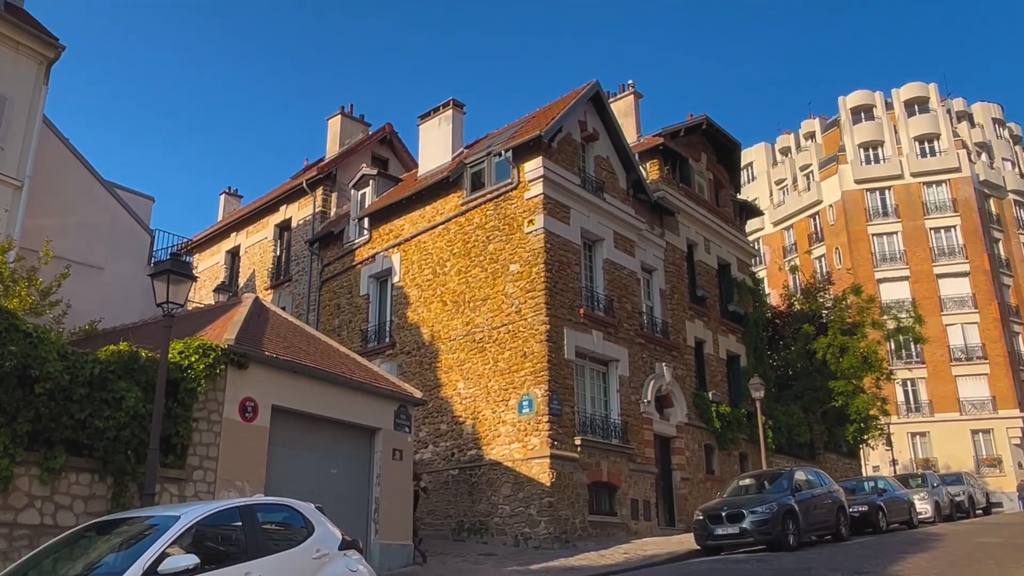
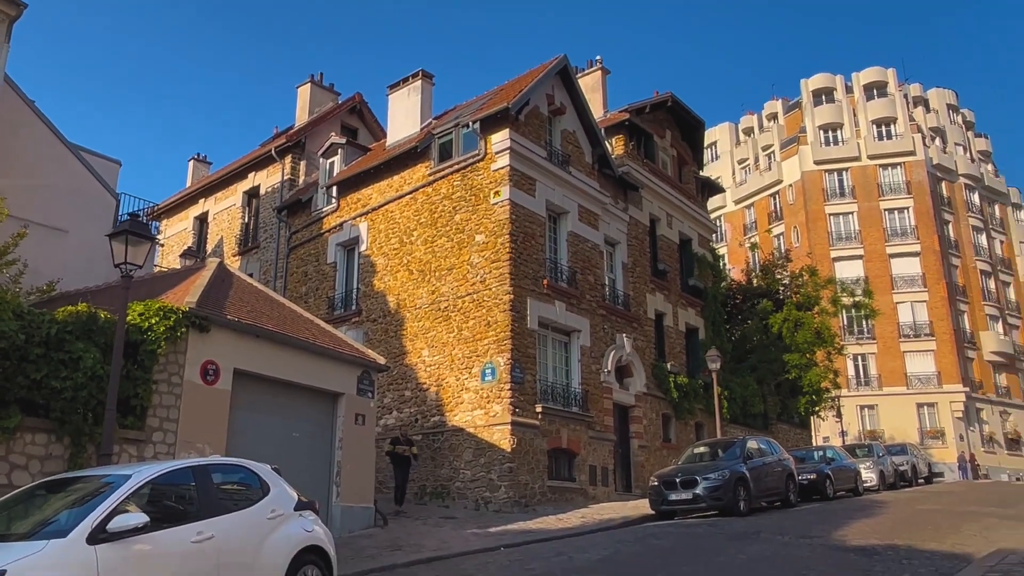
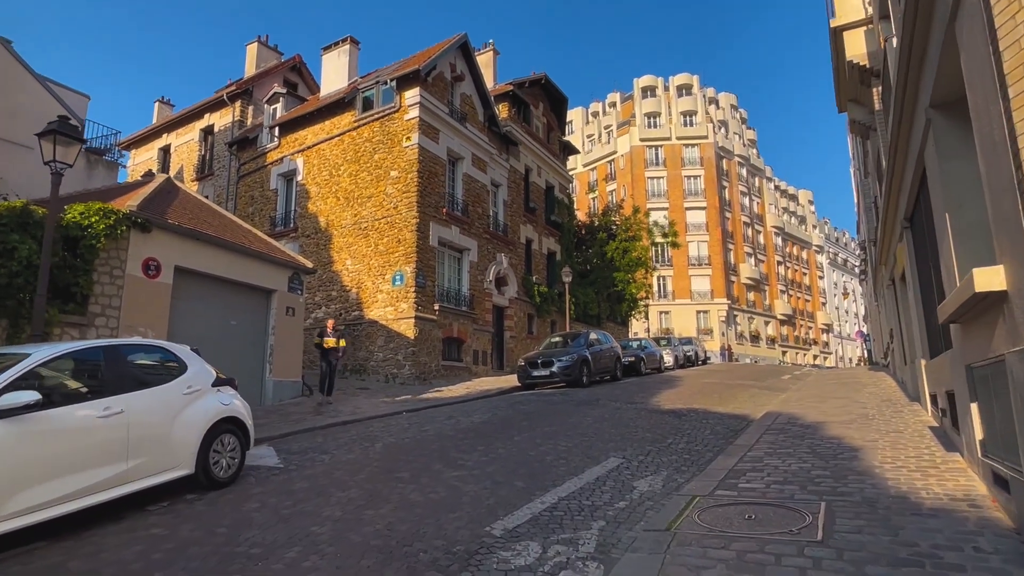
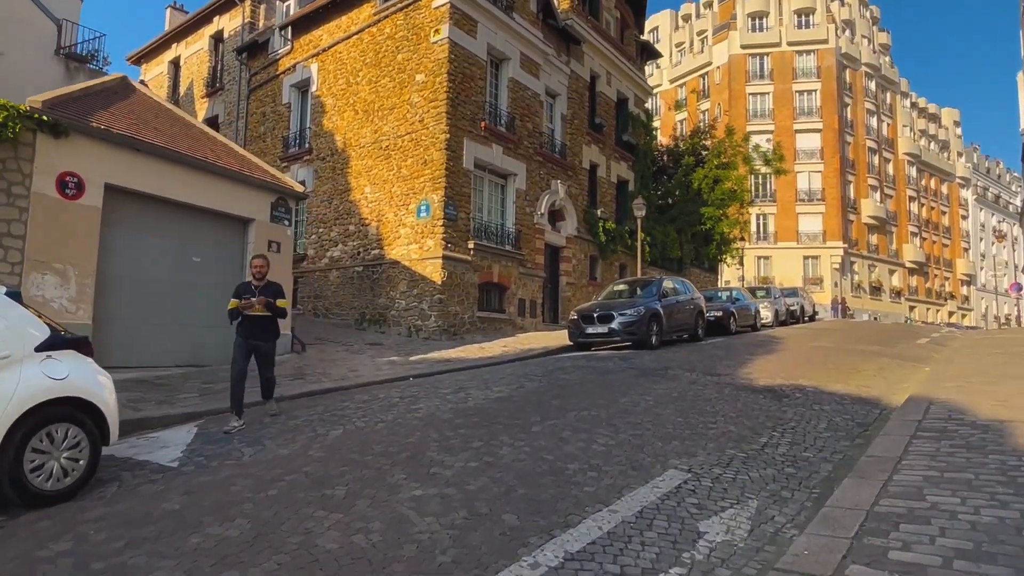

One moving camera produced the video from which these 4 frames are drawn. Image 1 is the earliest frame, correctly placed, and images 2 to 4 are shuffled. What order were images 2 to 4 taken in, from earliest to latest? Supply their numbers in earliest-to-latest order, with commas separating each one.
2, 3, 4
